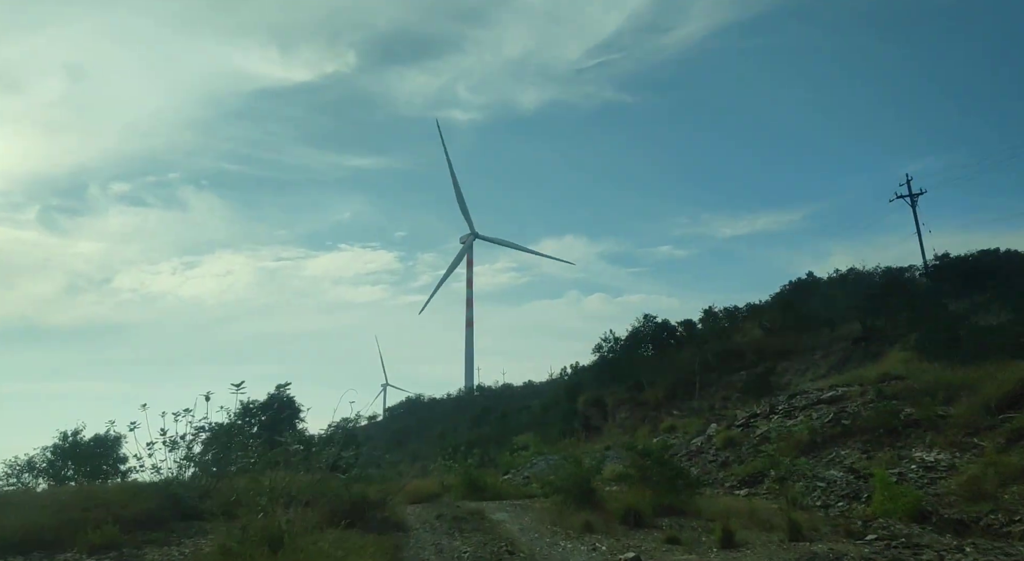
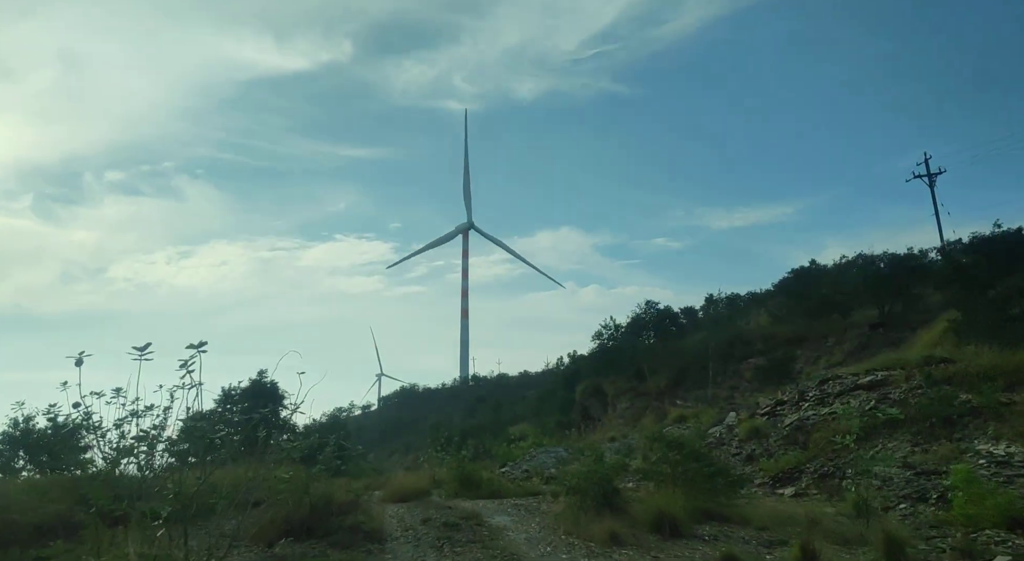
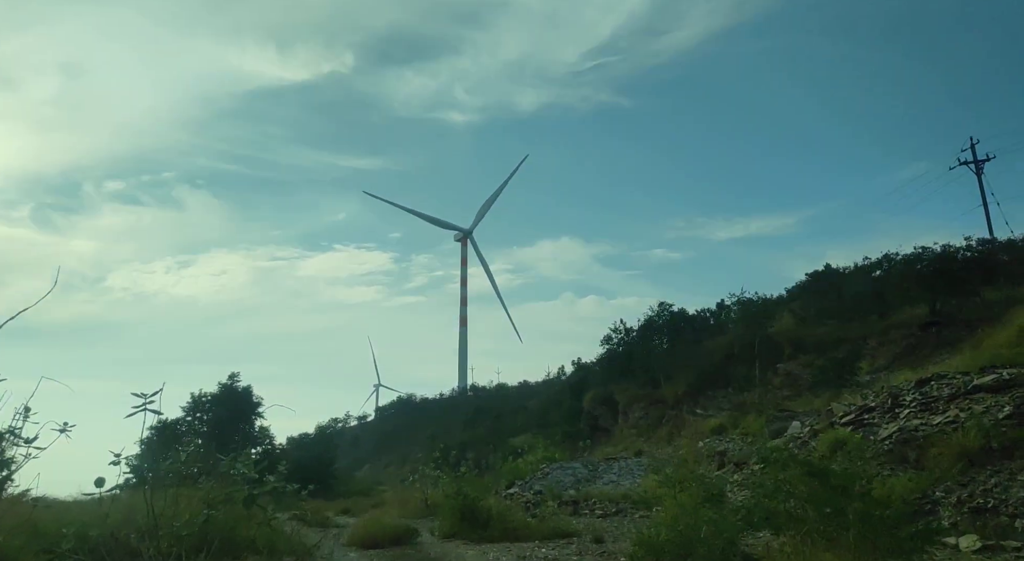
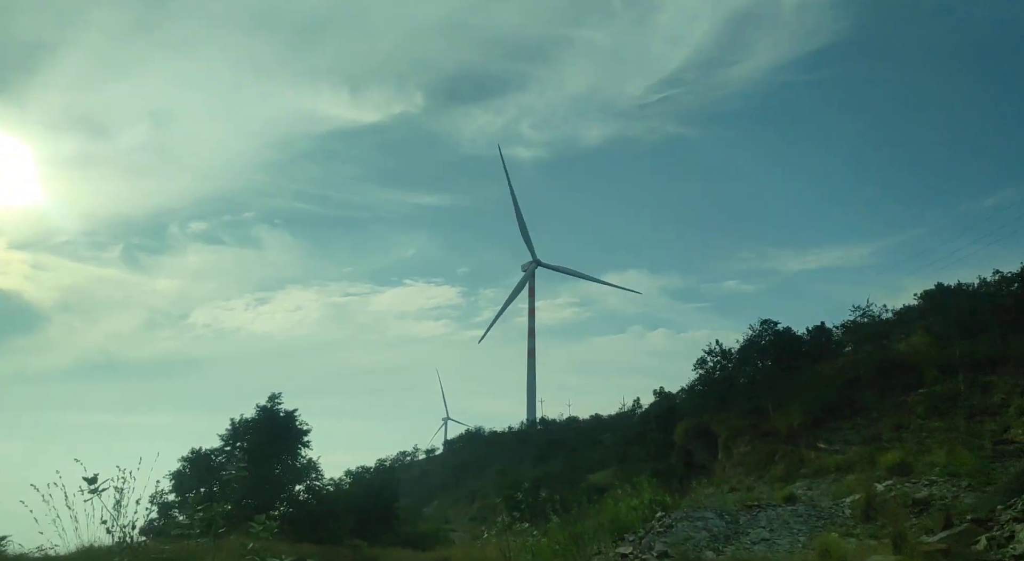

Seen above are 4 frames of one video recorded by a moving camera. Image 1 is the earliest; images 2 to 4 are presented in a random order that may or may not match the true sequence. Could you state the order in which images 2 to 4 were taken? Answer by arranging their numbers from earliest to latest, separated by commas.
2, 3, 4
